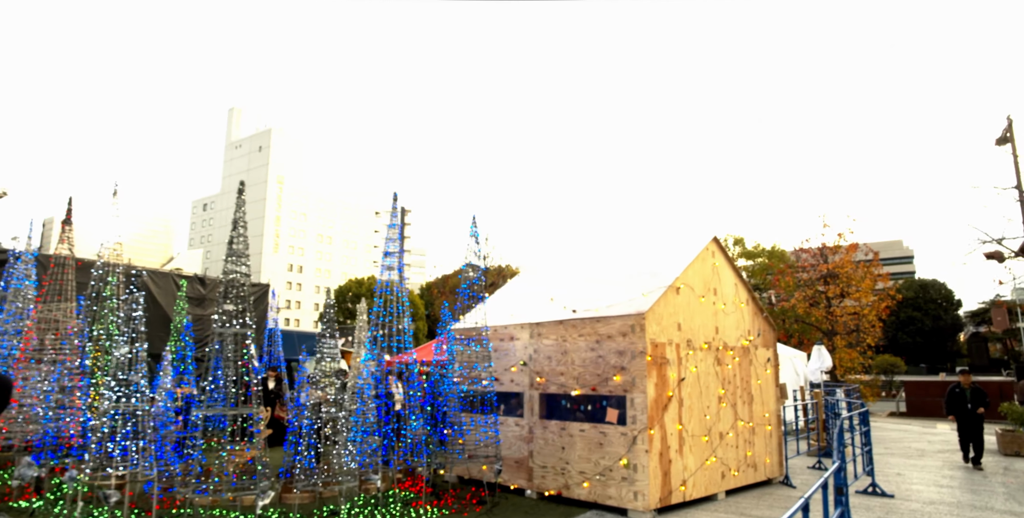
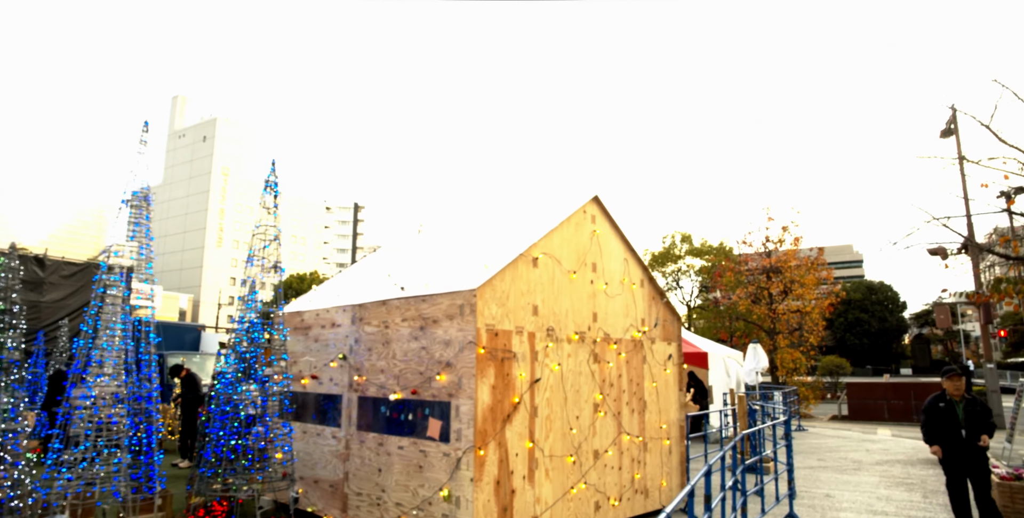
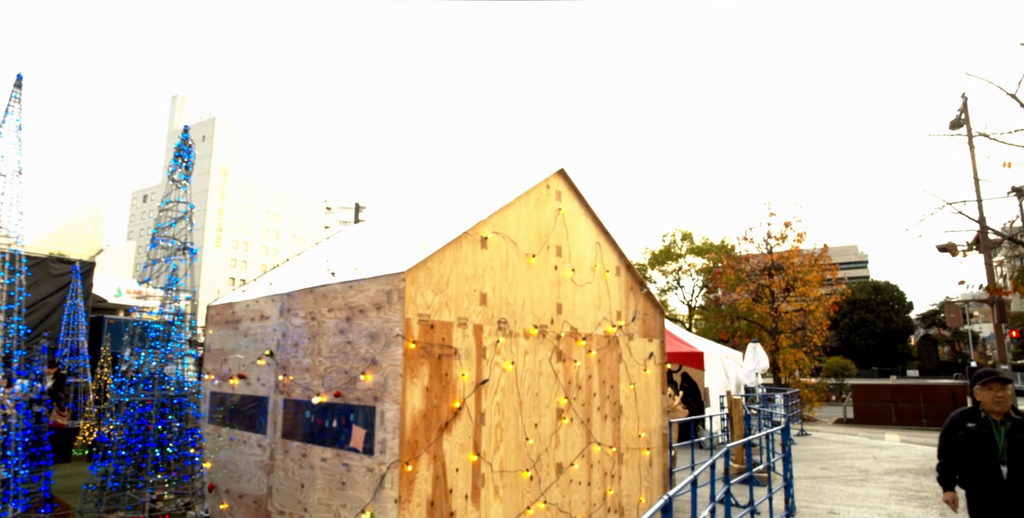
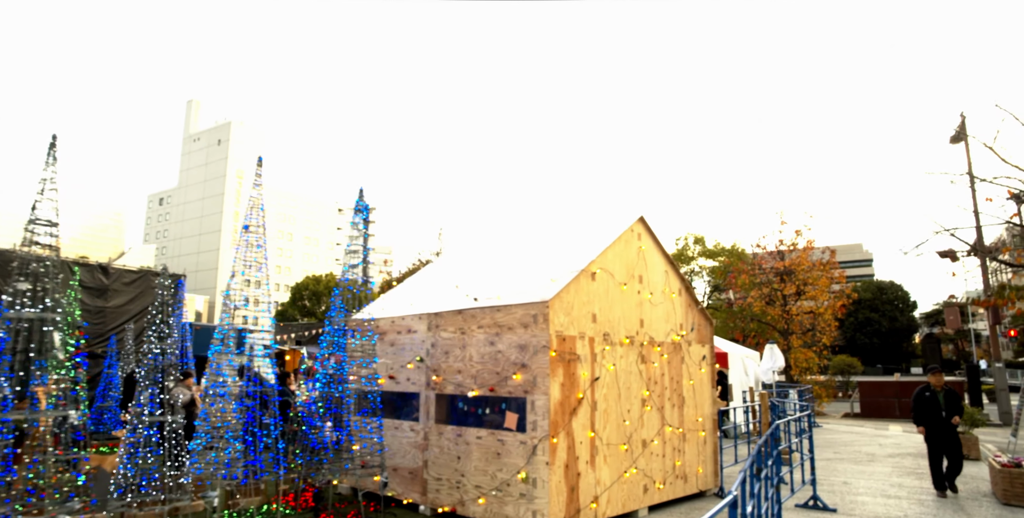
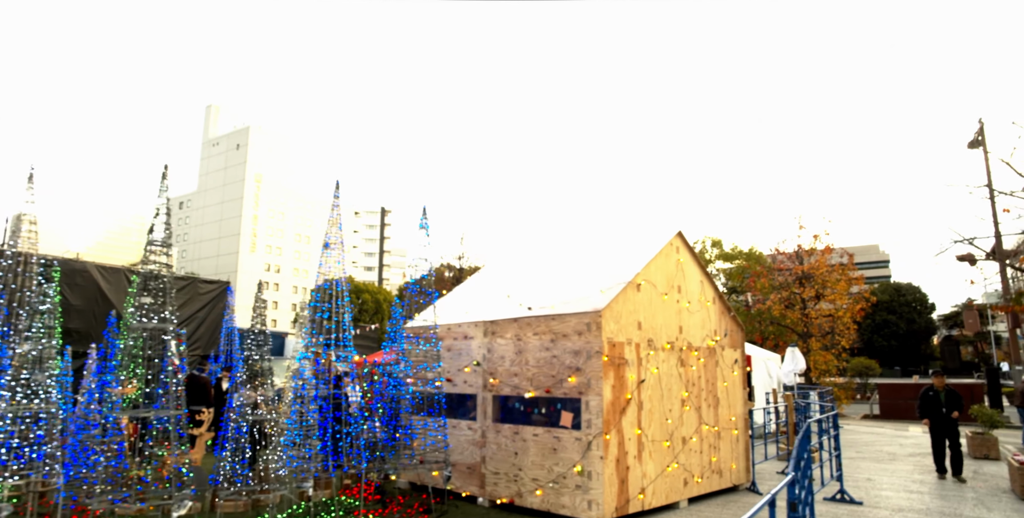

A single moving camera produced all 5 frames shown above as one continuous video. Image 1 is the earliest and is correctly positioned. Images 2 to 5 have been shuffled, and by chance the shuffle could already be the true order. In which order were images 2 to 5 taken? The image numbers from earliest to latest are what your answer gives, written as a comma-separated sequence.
5, 4, 2, 3
